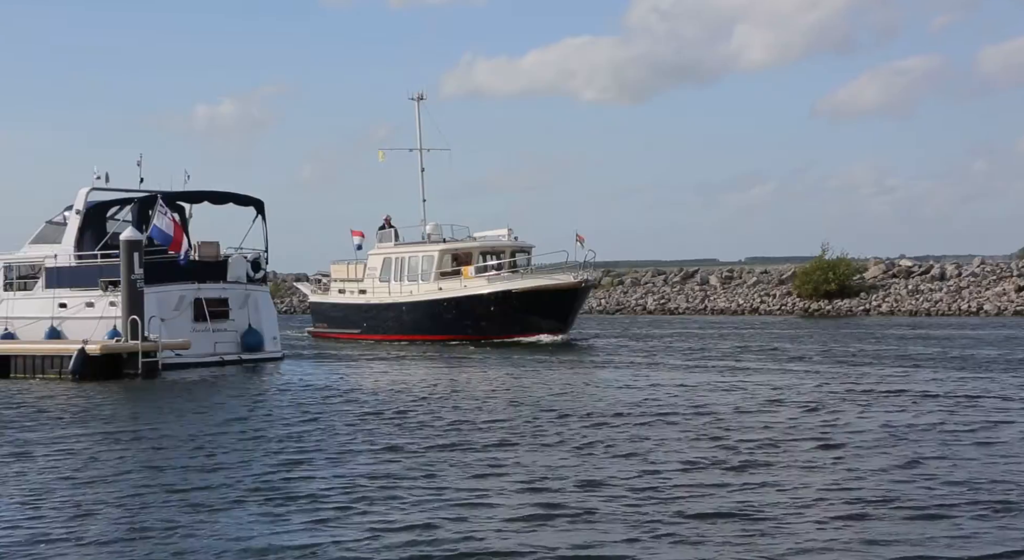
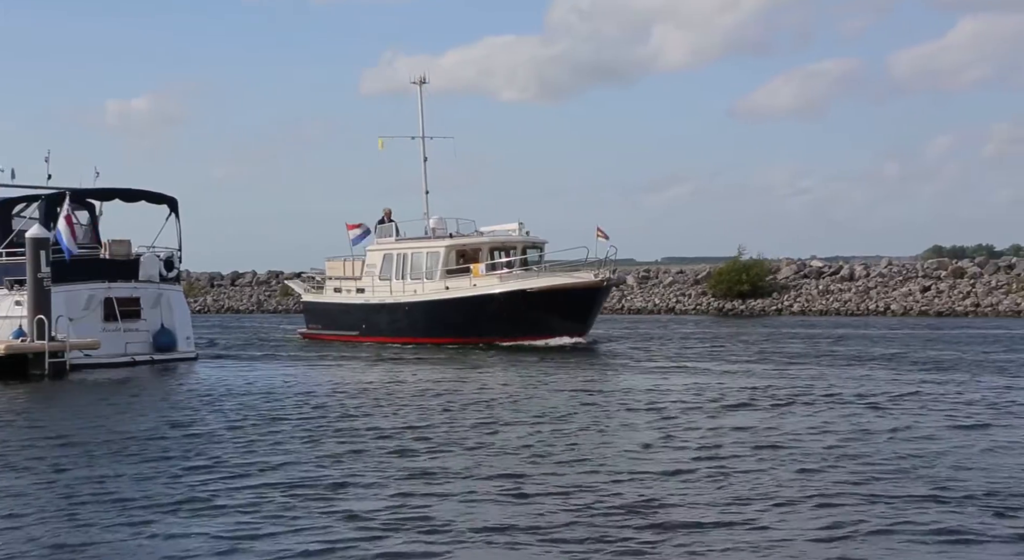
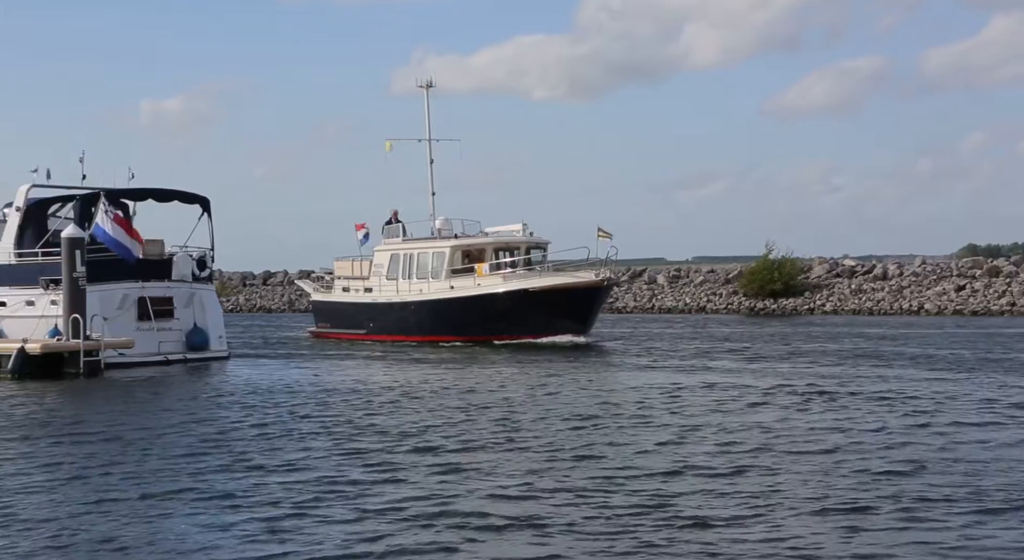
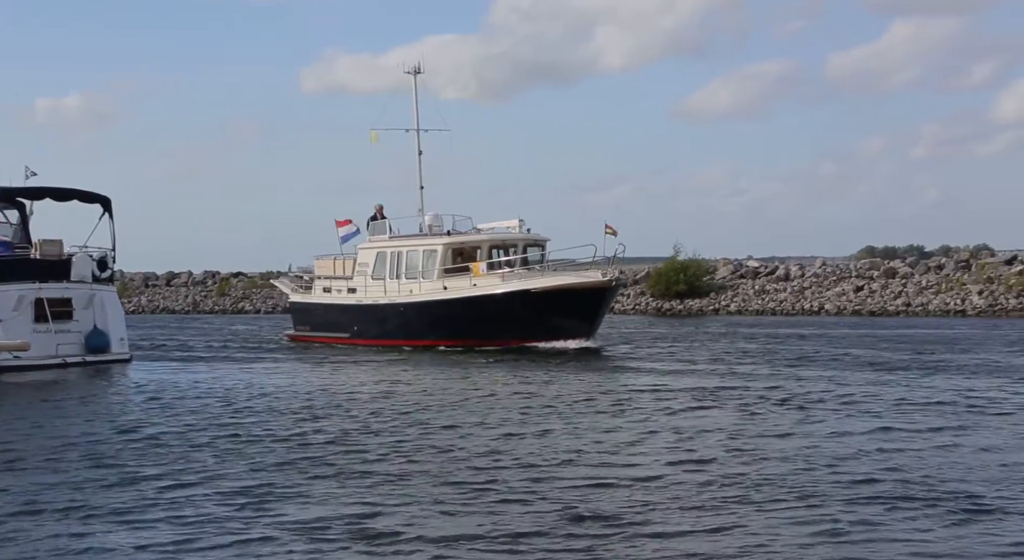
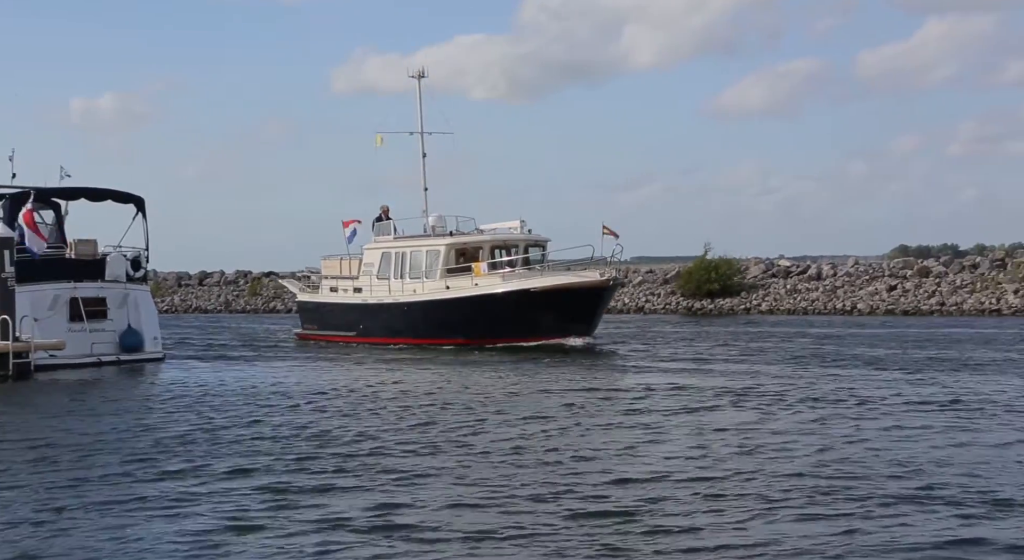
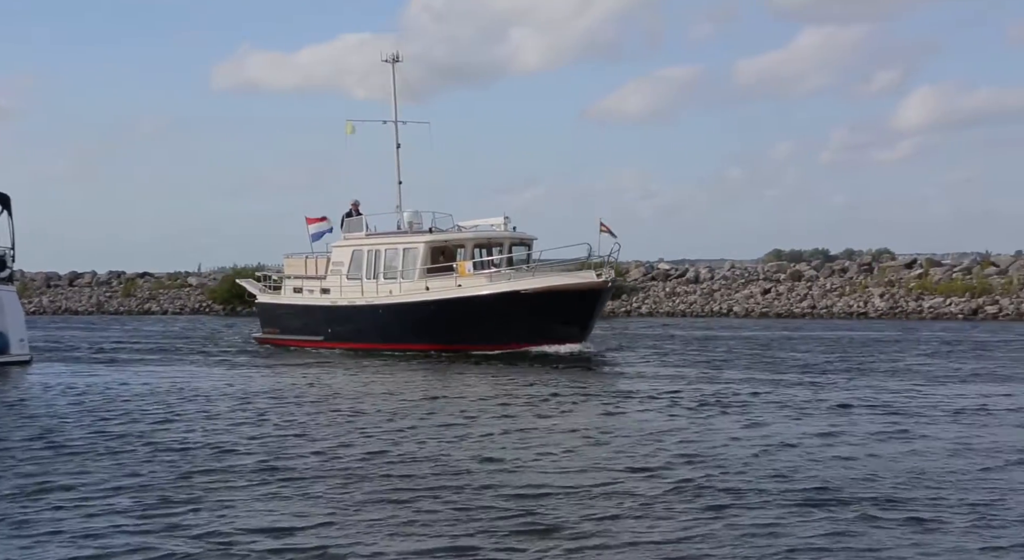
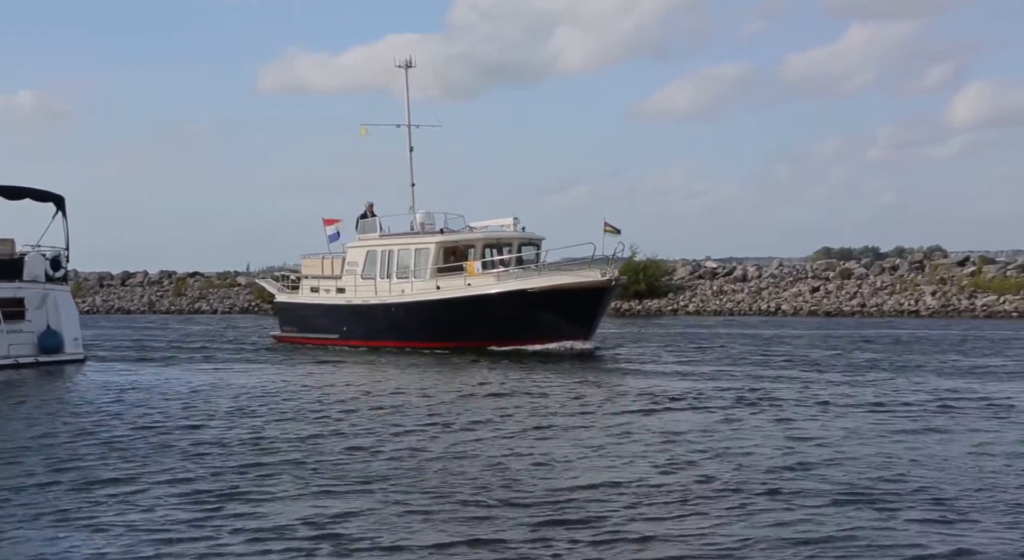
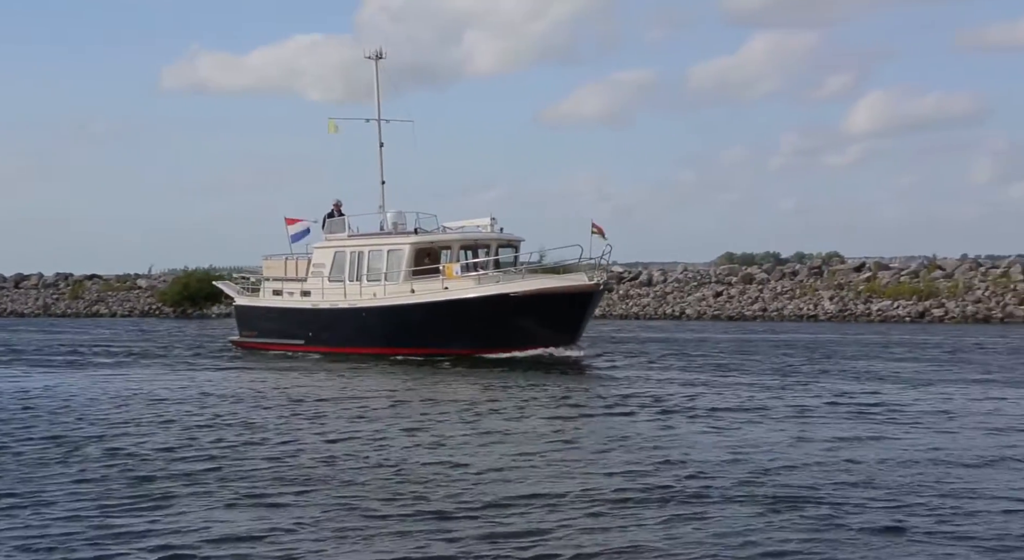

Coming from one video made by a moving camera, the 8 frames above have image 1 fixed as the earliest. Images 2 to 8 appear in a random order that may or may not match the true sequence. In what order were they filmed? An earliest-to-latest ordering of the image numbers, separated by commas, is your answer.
3, 2, 5, 4, 7, 6, 8
